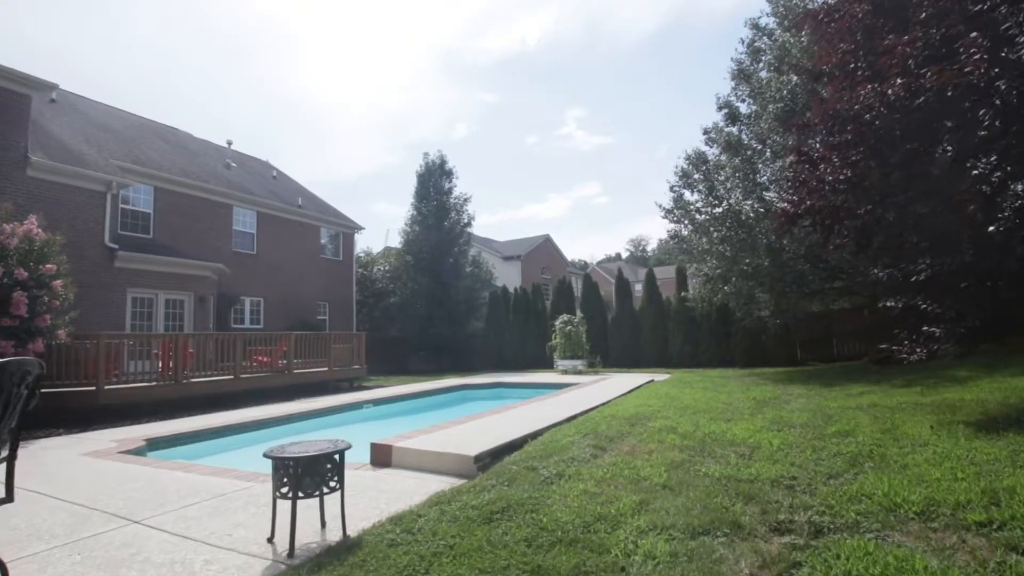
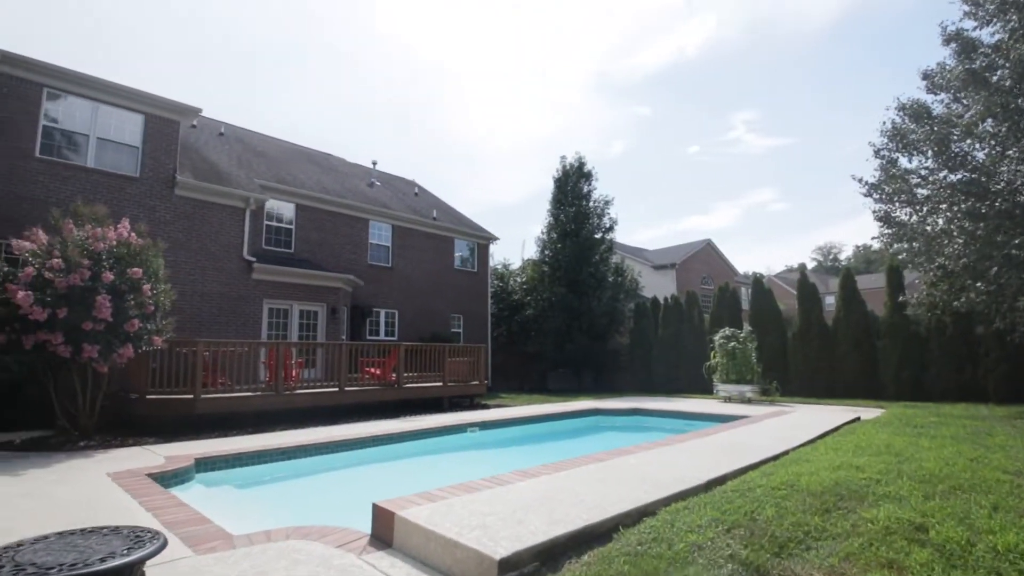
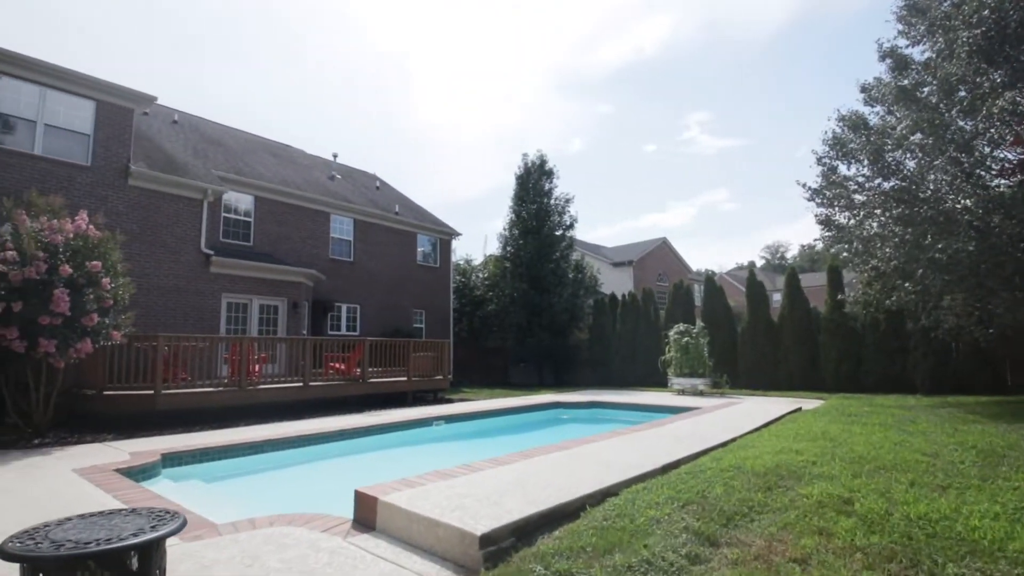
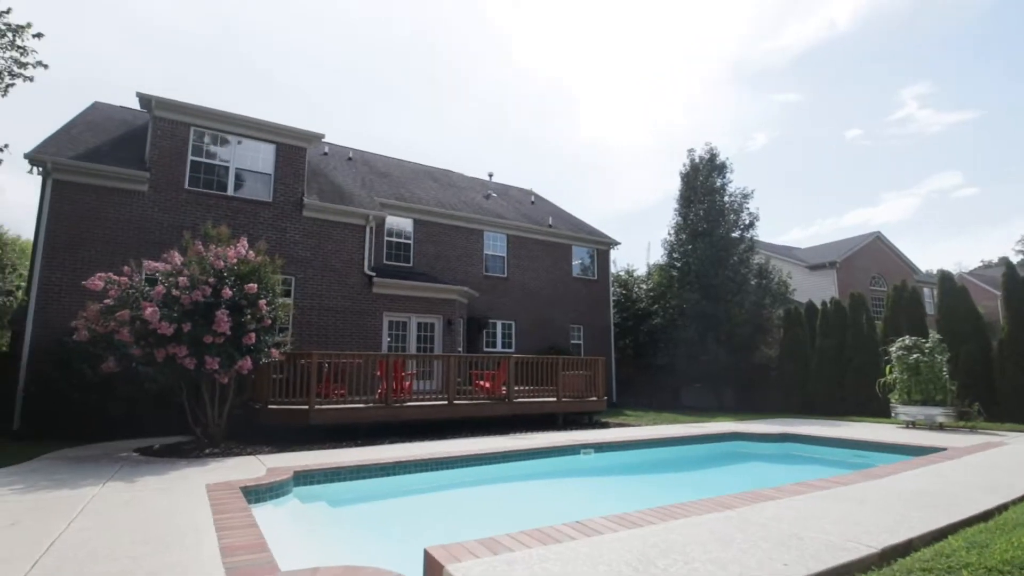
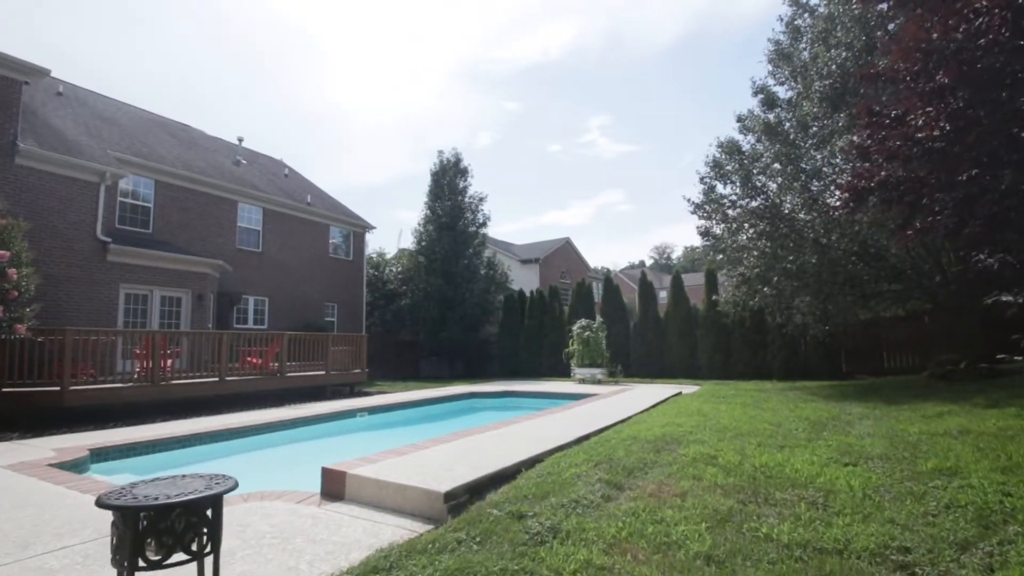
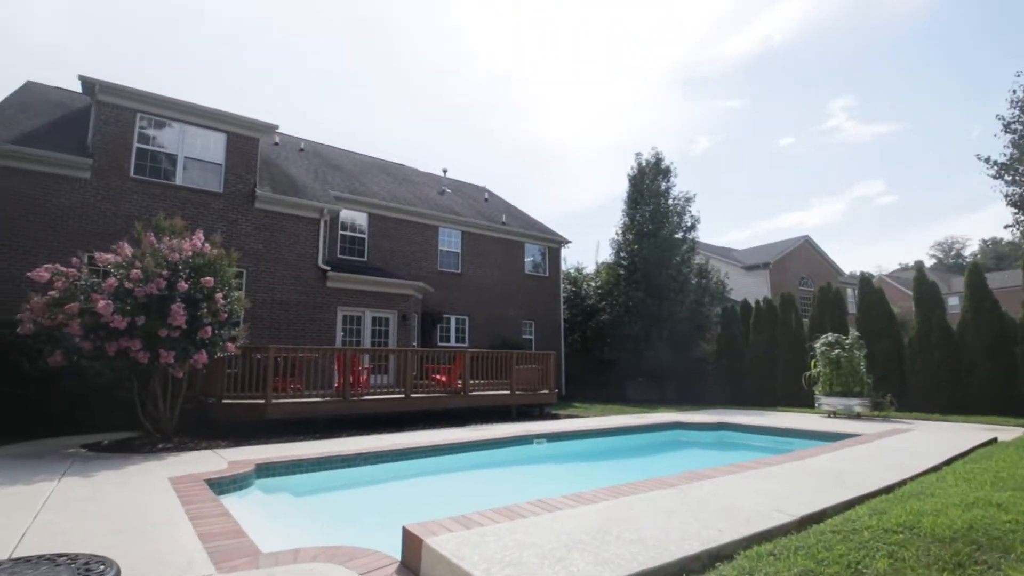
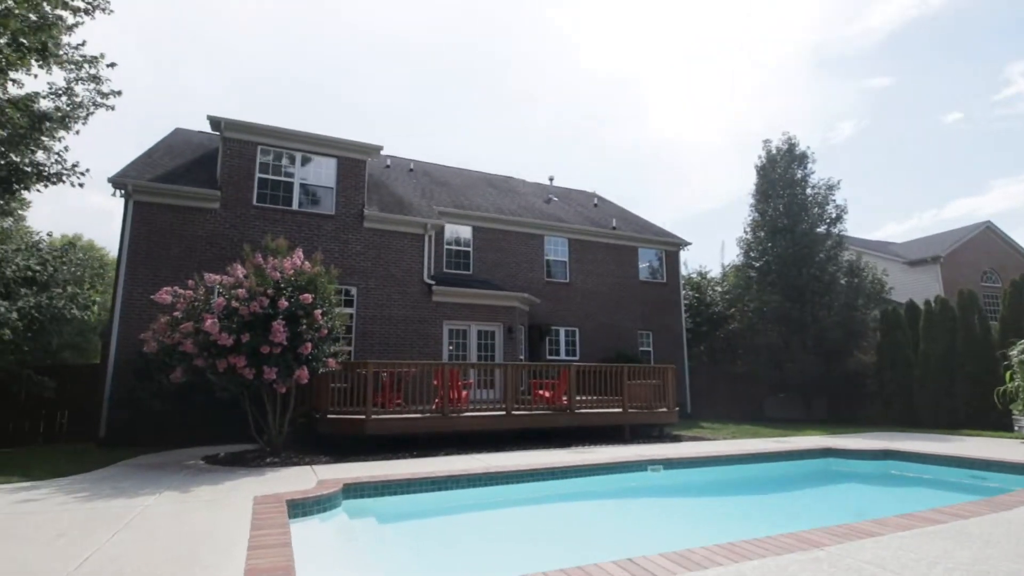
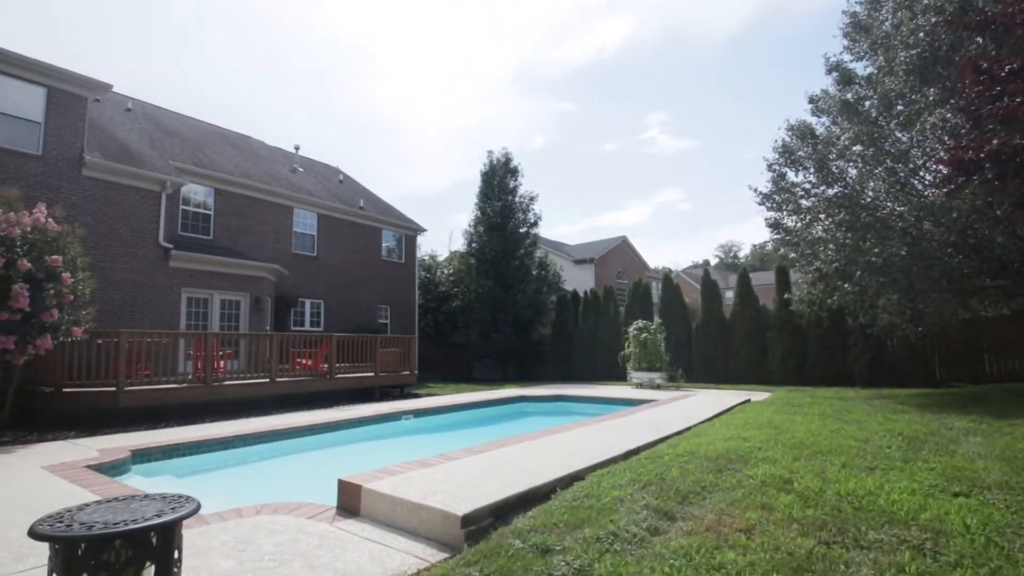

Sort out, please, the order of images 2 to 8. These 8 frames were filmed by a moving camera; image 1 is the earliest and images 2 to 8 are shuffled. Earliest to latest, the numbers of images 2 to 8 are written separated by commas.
5, 8, 3, 2, 6, 4, 7
